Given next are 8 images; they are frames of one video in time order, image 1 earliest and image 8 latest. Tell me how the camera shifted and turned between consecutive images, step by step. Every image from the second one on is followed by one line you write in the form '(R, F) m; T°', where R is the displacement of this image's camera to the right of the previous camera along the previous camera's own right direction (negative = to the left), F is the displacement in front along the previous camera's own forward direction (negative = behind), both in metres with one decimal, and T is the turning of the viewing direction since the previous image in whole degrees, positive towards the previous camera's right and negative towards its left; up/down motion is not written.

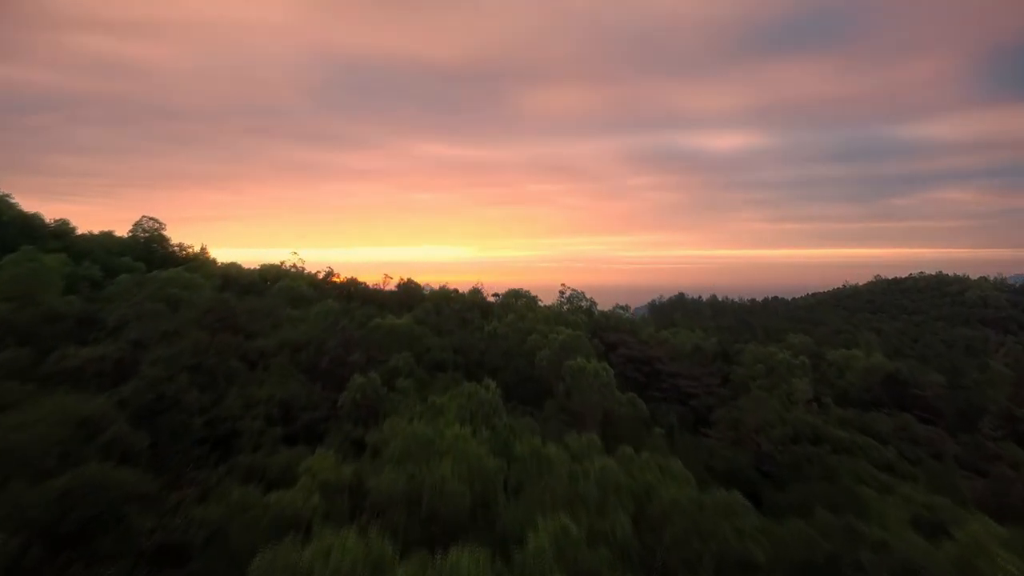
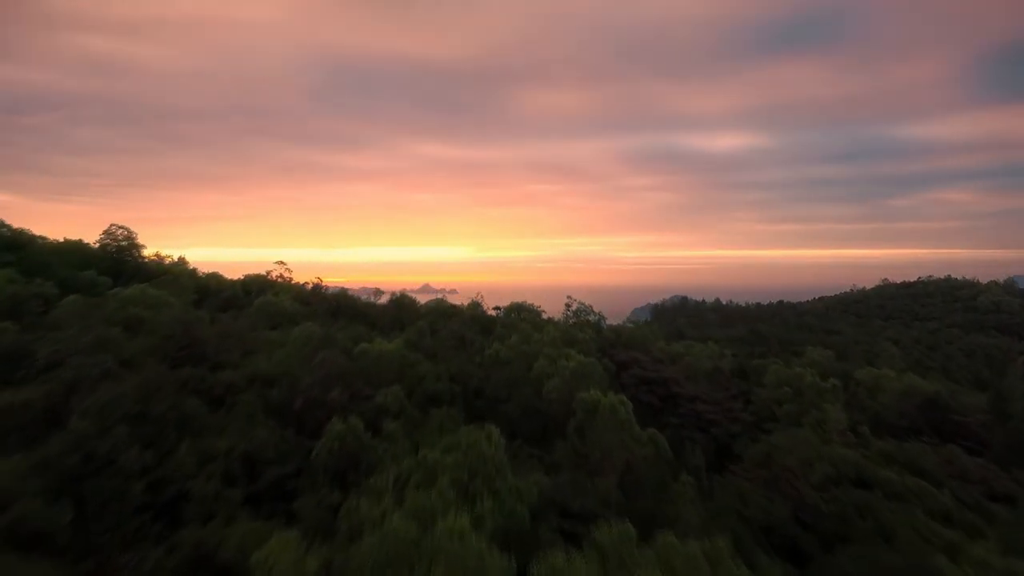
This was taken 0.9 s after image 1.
(-0.1, +1.2) m; 0°
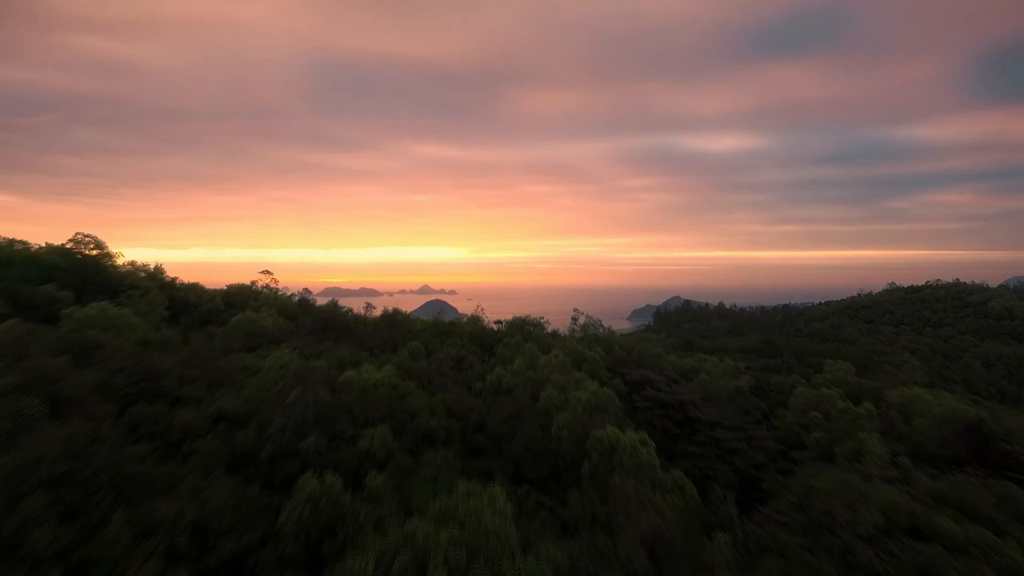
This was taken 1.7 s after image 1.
(-0.1, +1.1) m; 0°
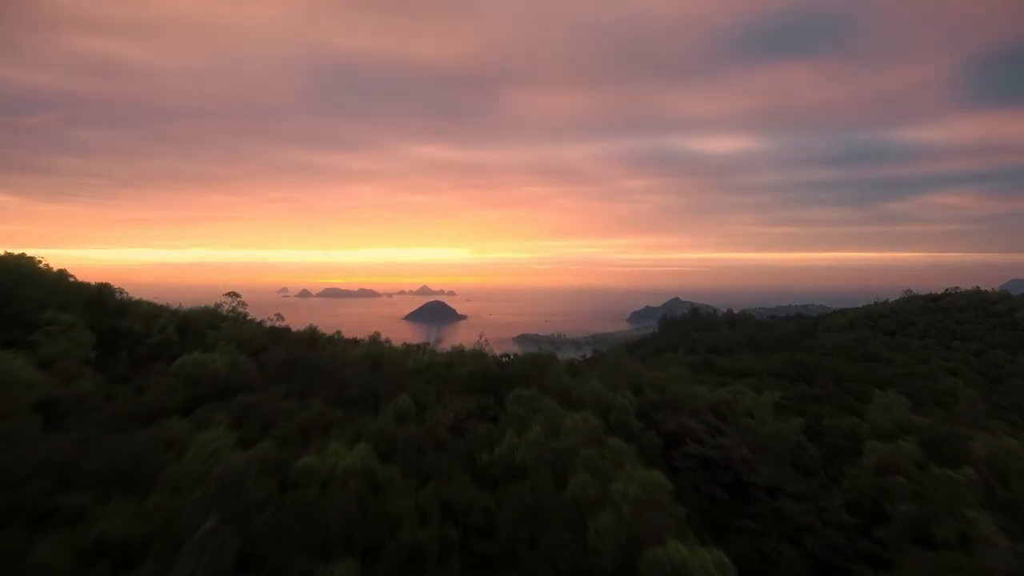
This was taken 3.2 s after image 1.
(-0.2, +2.2) m; 0°
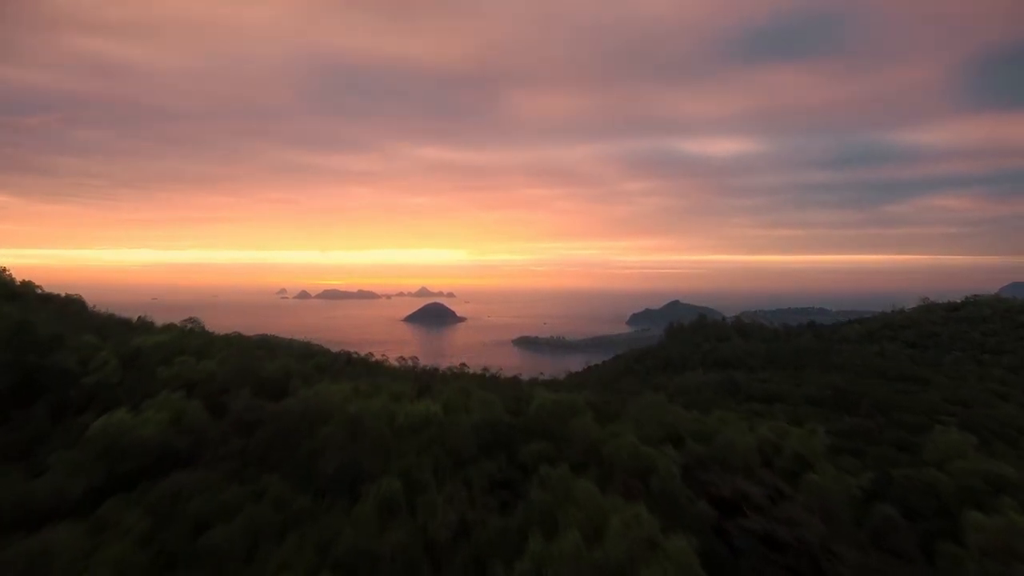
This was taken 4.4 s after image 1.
(-0.2, +2.0) m; 0°
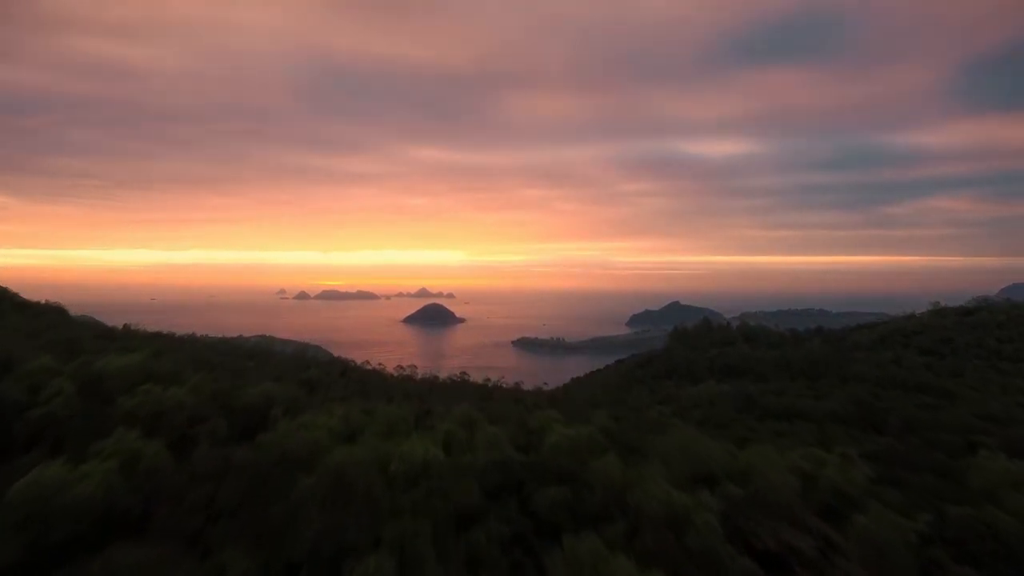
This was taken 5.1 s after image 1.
(-0.2, +1.2) m; 0°
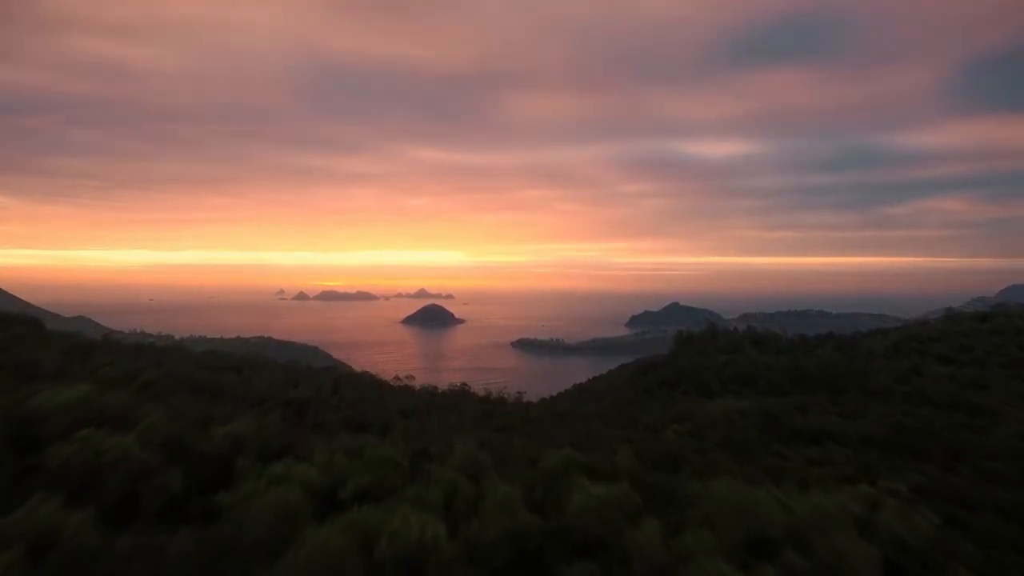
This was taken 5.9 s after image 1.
(-0.2, +1.5) m; 0°
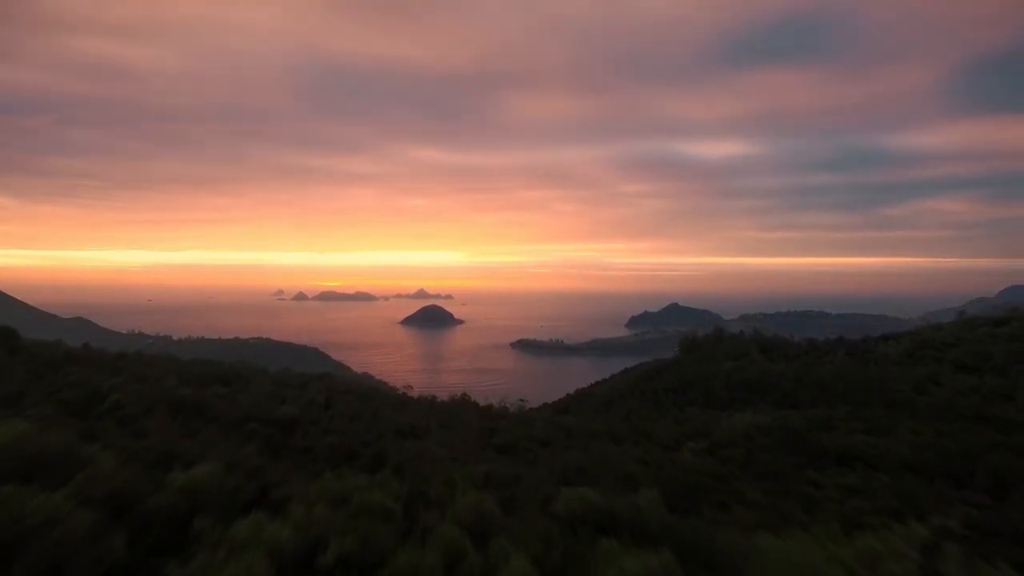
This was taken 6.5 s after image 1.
(-0.1, +1.3) m; 0°
